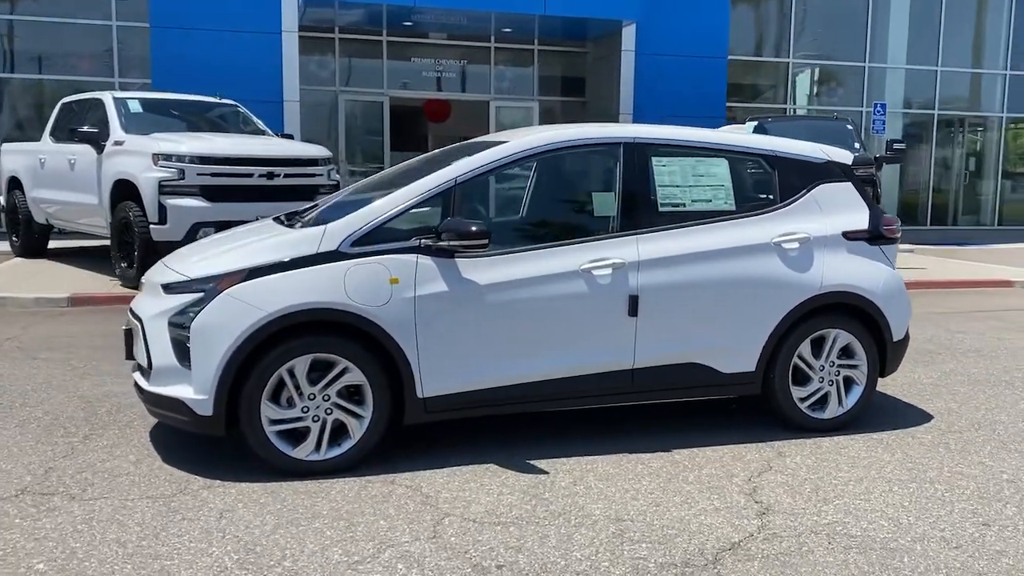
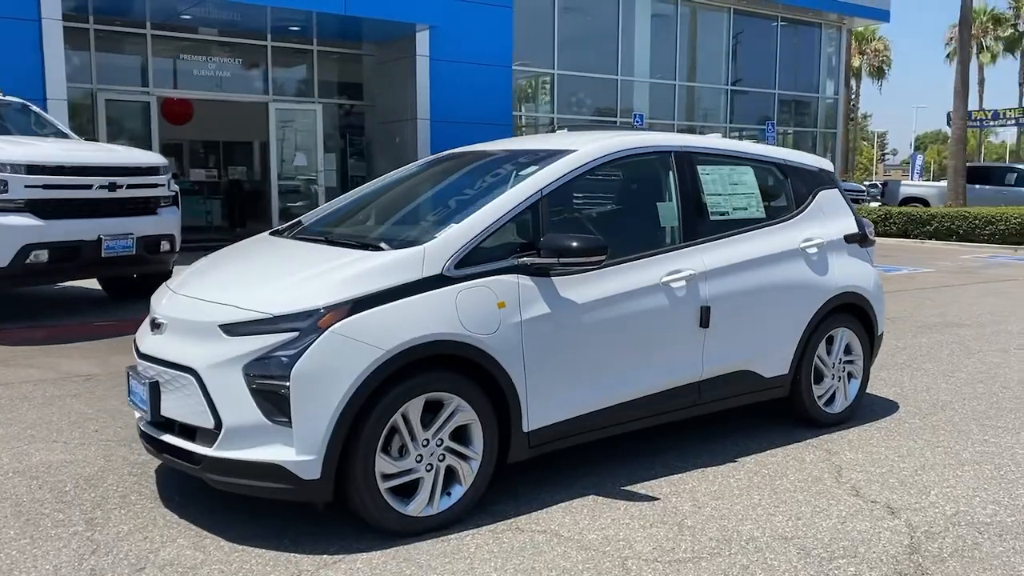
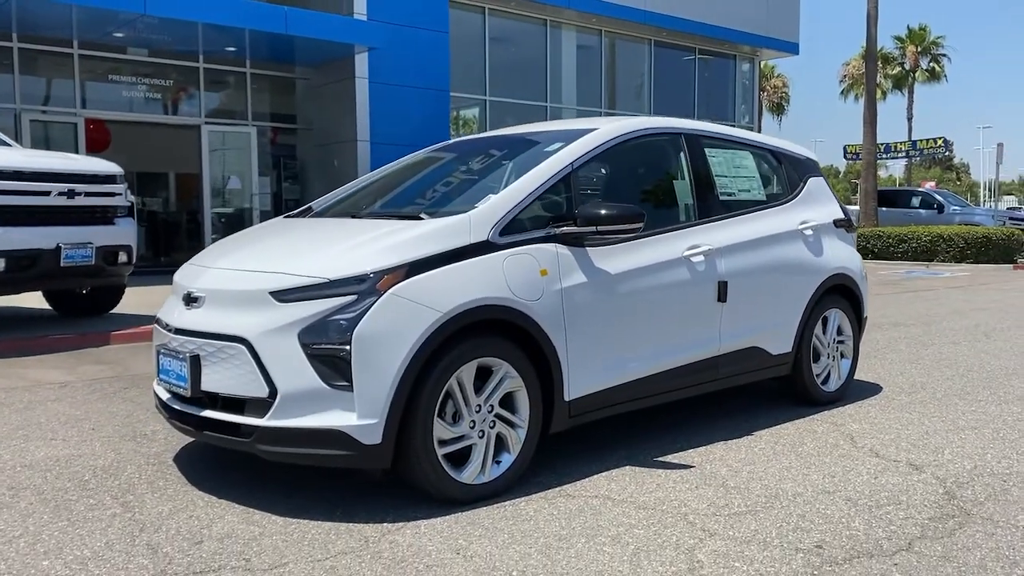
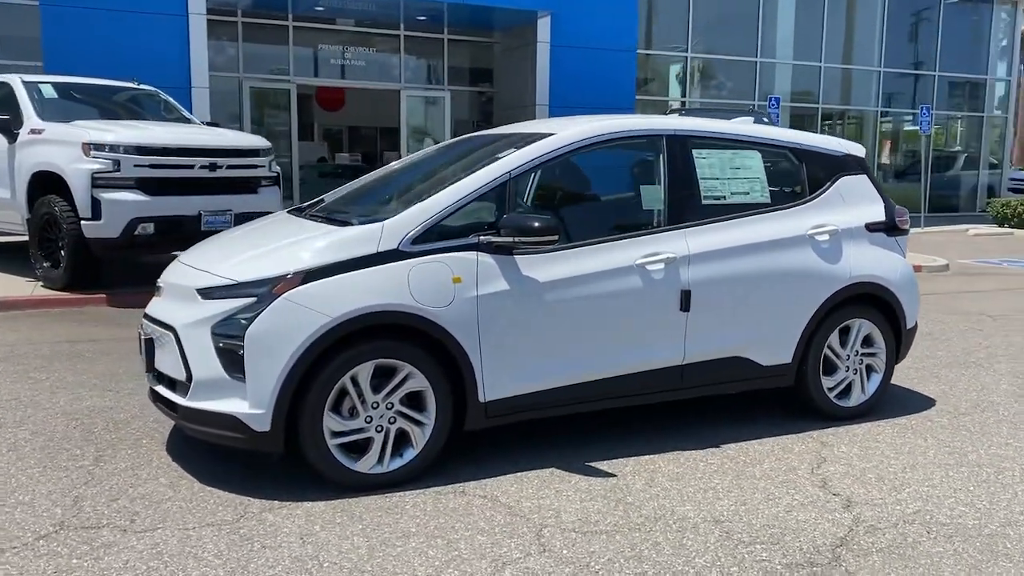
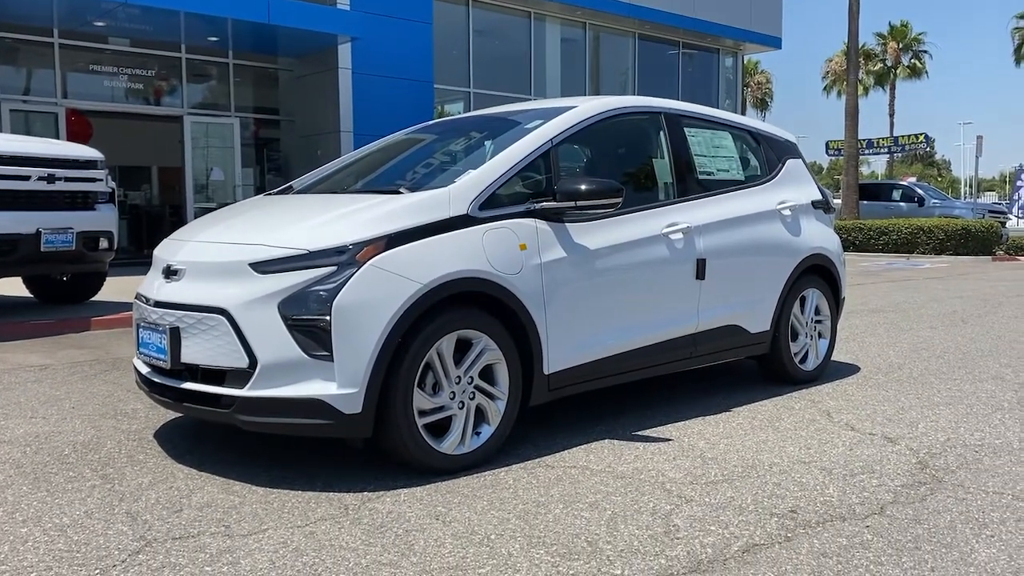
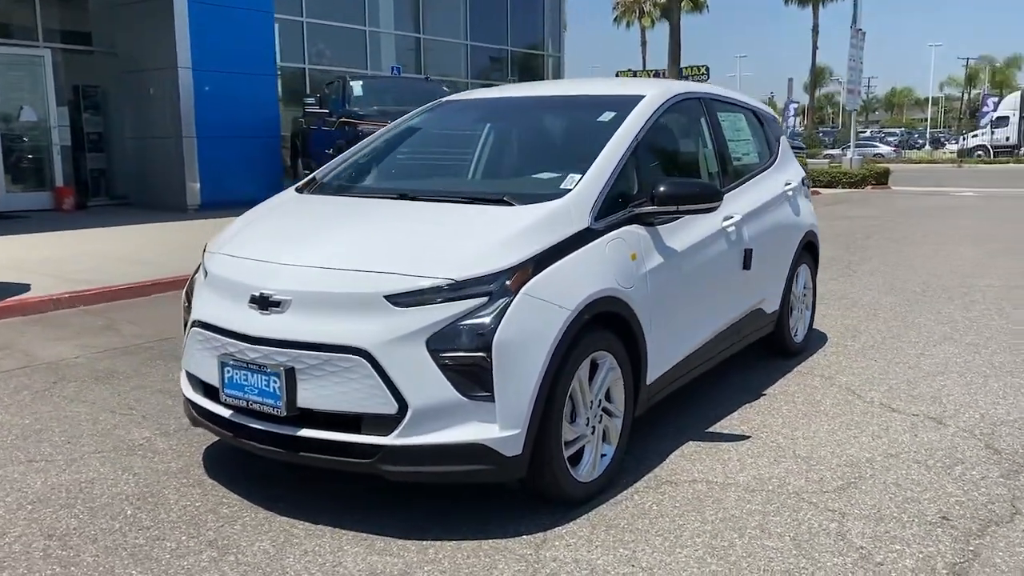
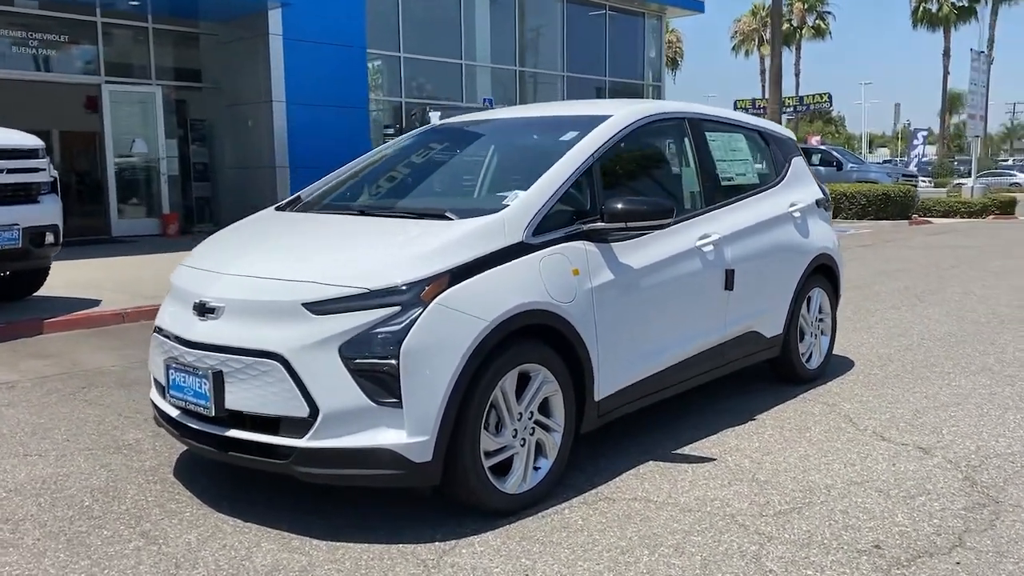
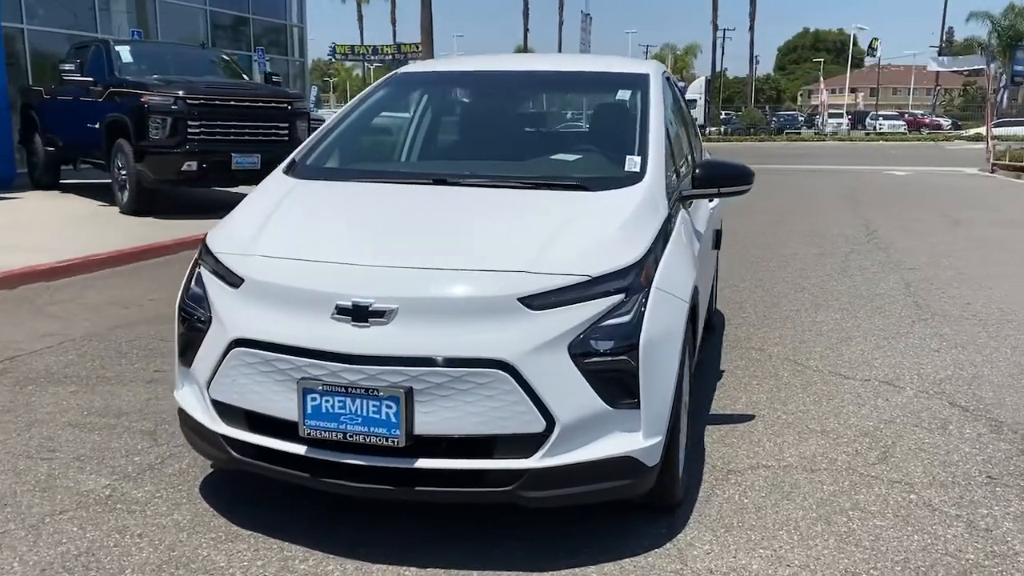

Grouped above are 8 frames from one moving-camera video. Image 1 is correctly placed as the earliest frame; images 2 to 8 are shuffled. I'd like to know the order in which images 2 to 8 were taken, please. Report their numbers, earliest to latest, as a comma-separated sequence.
4, 2, 3, 5, 7, 6, 8
